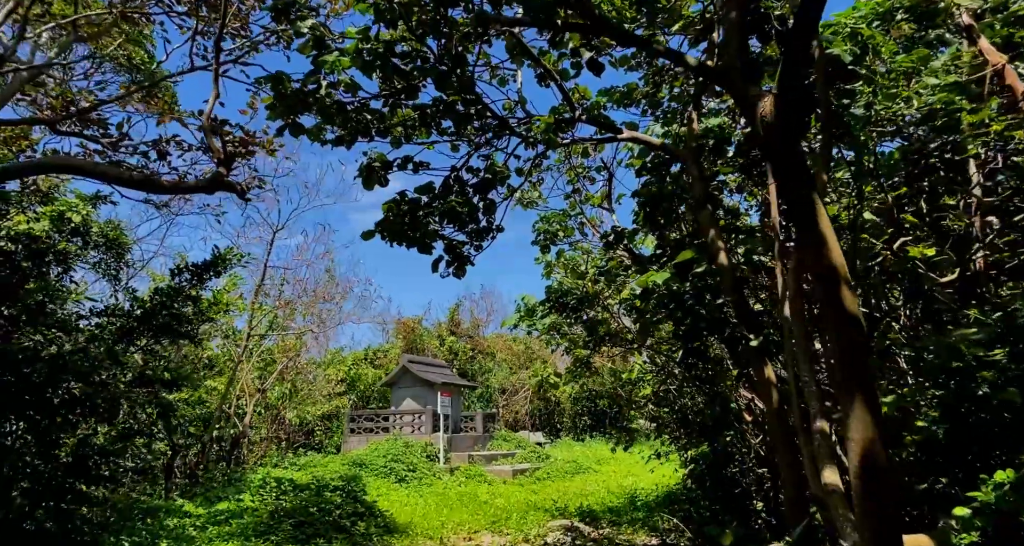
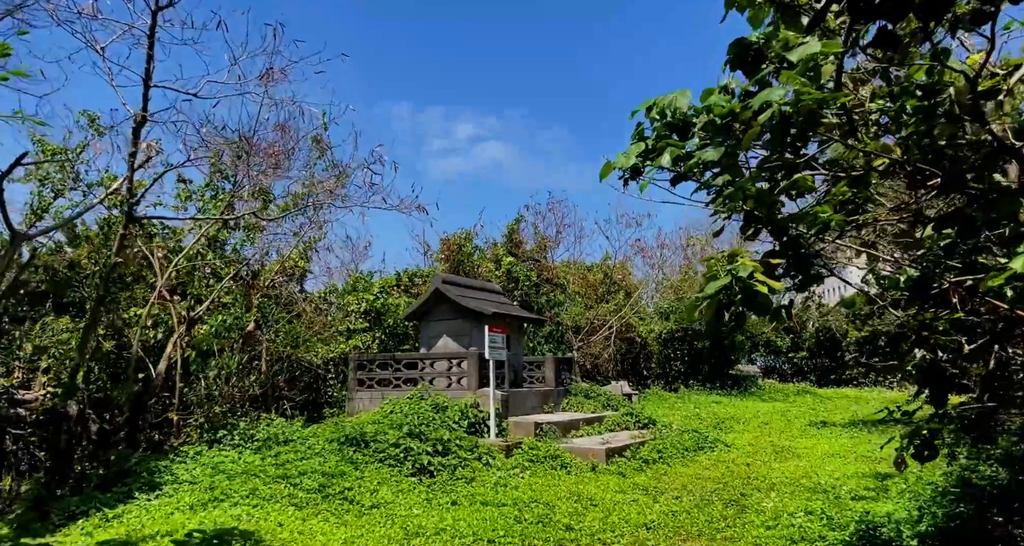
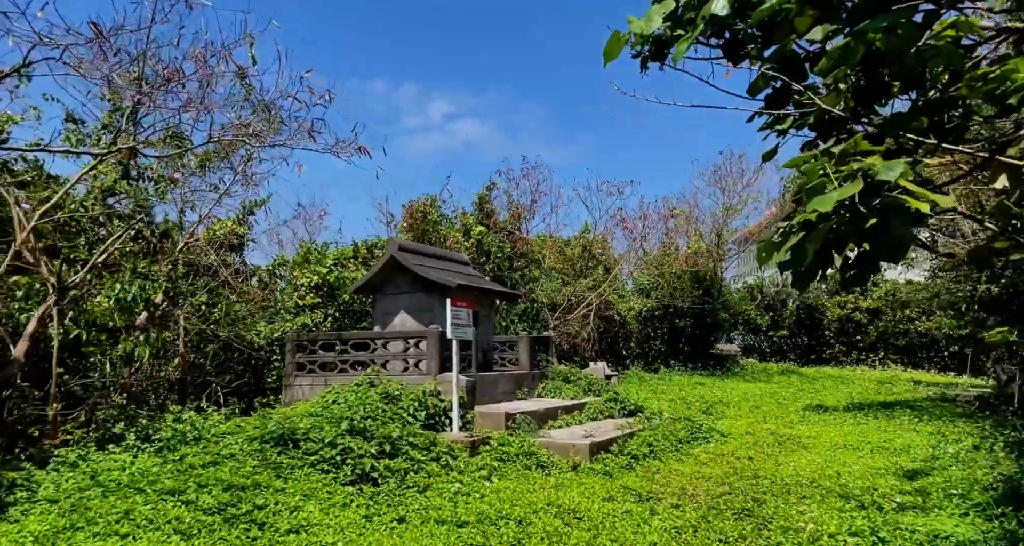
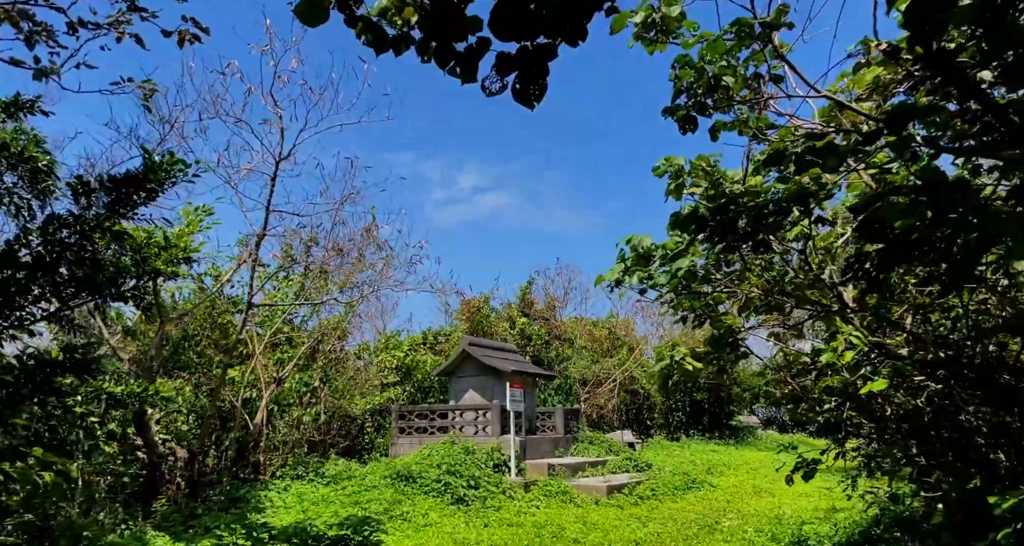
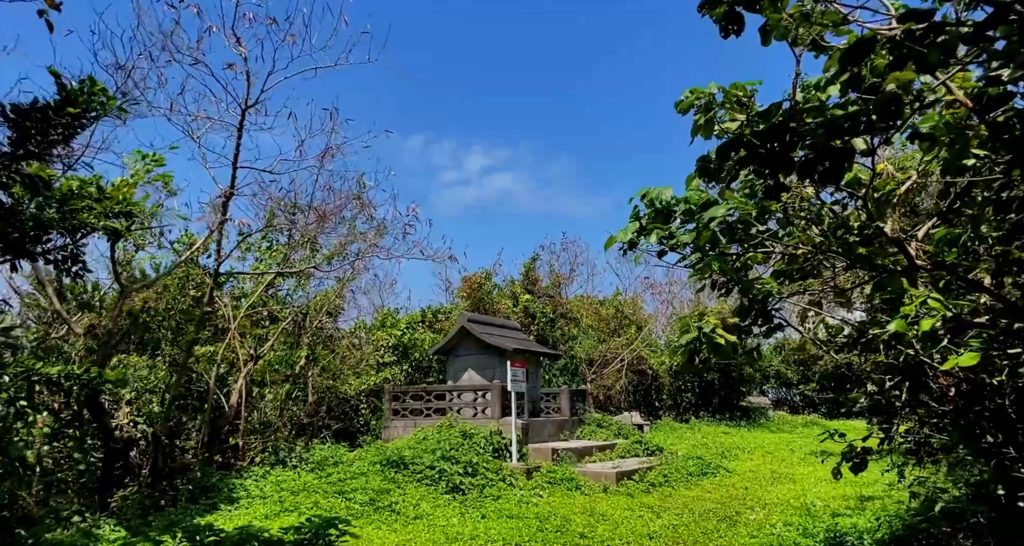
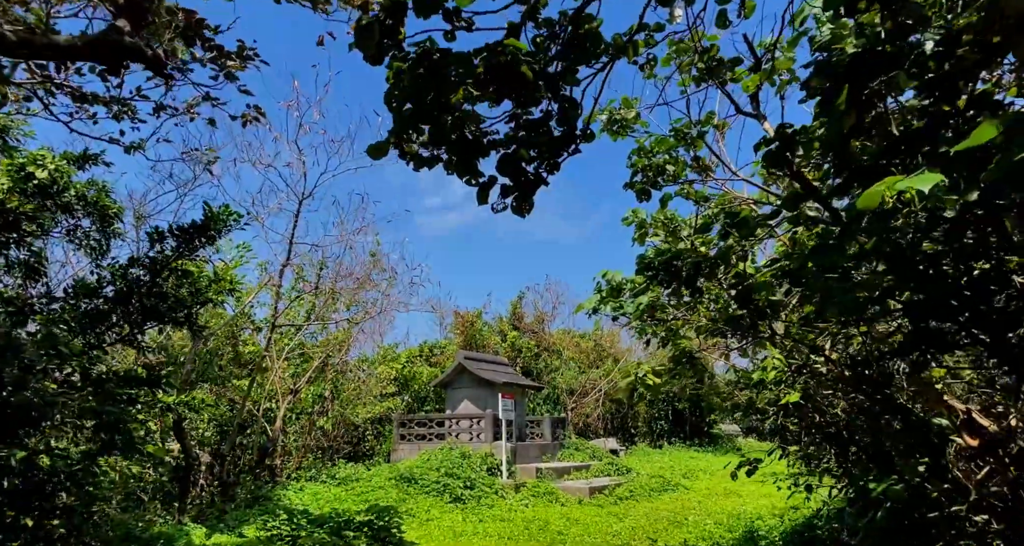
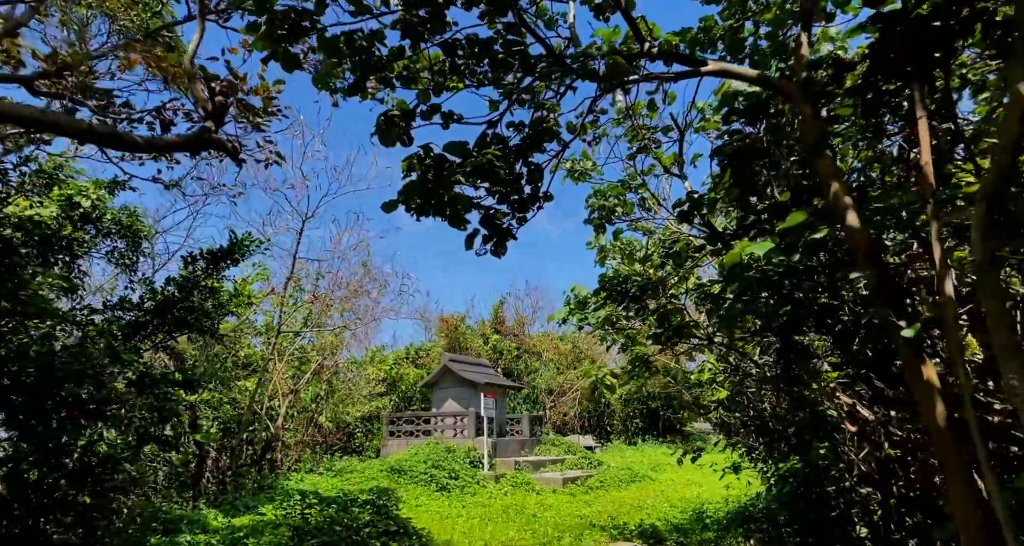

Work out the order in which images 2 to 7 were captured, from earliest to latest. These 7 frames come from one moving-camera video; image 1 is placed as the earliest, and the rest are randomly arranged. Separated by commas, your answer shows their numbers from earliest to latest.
7, 6, 4, 5, 2, 3
